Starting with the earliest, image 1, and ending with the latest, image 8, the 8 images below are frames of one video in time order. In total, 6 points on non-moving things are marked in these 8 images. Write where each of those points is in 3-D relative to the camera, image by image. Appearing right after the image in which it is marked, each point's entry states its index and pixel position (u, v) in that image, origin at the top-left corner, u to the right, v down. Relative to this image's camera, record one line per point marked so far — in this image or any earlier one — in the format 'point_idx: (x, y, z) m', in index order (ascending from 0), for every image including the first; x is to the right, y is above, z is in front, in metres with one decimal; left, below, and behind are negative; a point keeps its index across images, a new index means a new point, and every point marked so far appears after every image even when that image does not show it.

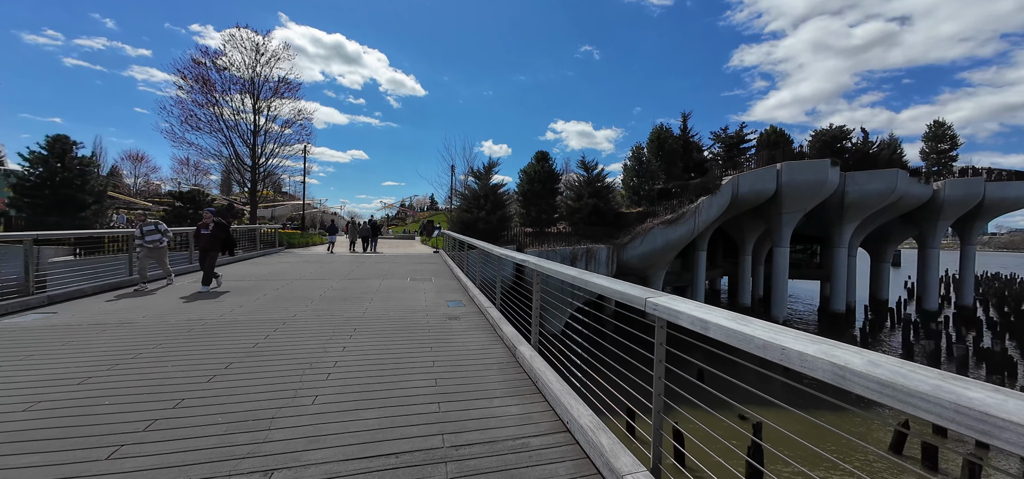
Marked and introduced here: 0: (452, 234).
0: (-2.3, +0.2, +13.4) m
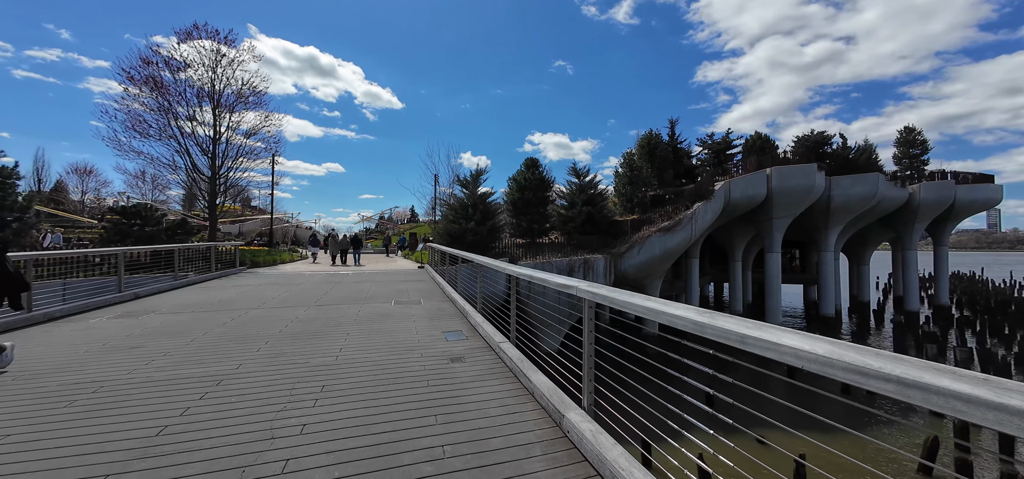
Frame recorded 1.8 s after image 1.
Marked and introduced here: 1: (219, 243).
0: (-2.6, -0.3, +12.0) m
1: (-10.8, -0.1, +12.6) m
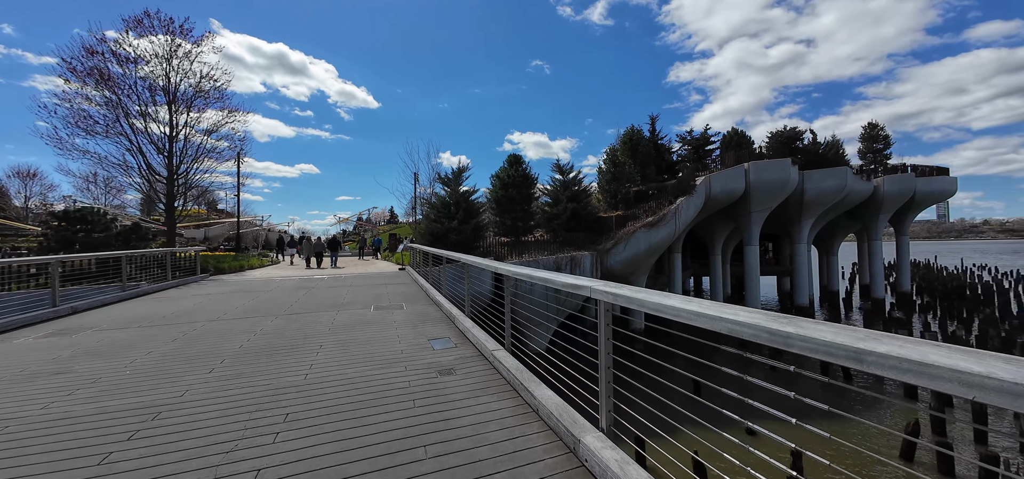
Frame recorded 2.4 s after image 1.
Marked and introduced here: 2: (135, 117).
0: (-3.0, -0.3, +11.4) m
1: (-11.3, -0.3, +11.6) m
2: (-19.5, +6.3, +17.5) m
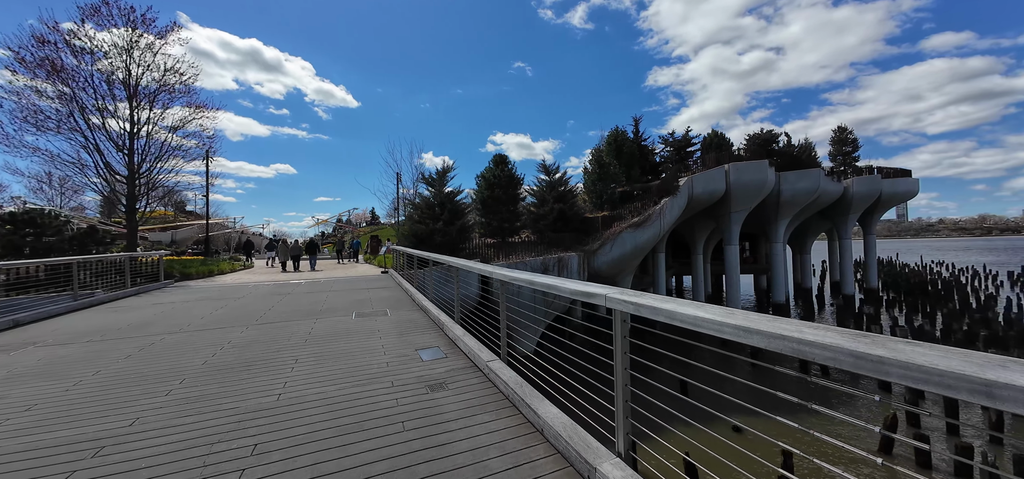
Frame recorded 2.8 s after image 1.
0: (-3.4, -0.4, +11.0) m
1: (-11.7, -0.4, +10.7) m
2: (-20.2, +6.1, +16.3) m
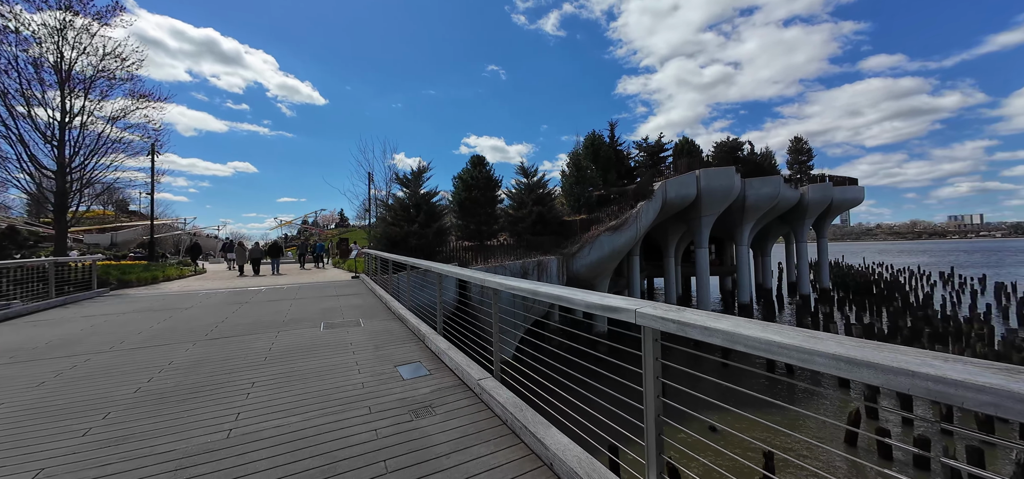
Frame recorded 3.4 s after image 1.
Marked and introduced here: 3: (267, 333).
0: (-4.0, -0.5, +10.3) m
1: (-12.3, -0.5, +9.4) m
2: (-21.1, +6.0, +14.4) m
3: (-4.1, -1.6, +5.7) m
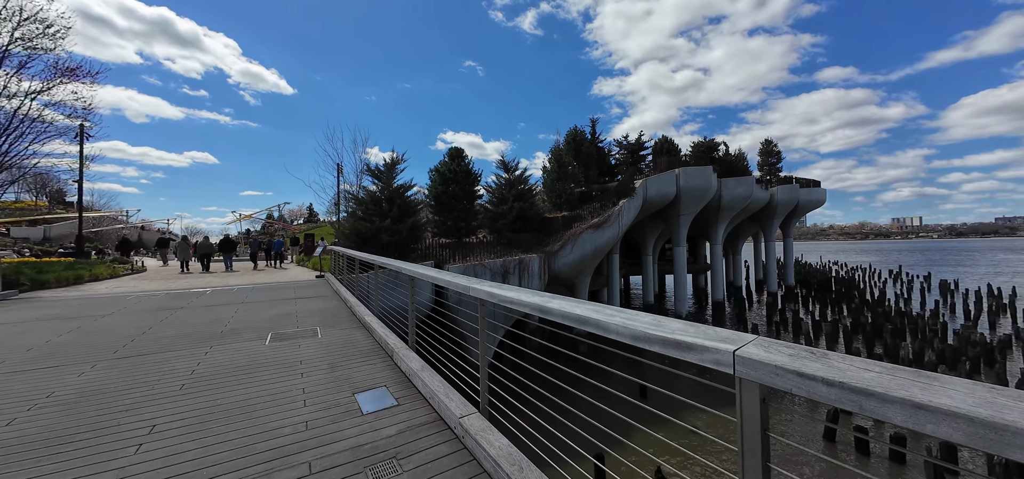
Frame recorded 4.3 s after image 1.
0: (-4.6, -0.3, +9.3) m
1: (-12.7, -0.3, +7.8) m
2: (-21.9, +6.3, +12.1) m
3: (-4.3, -1.5, +4.7) m
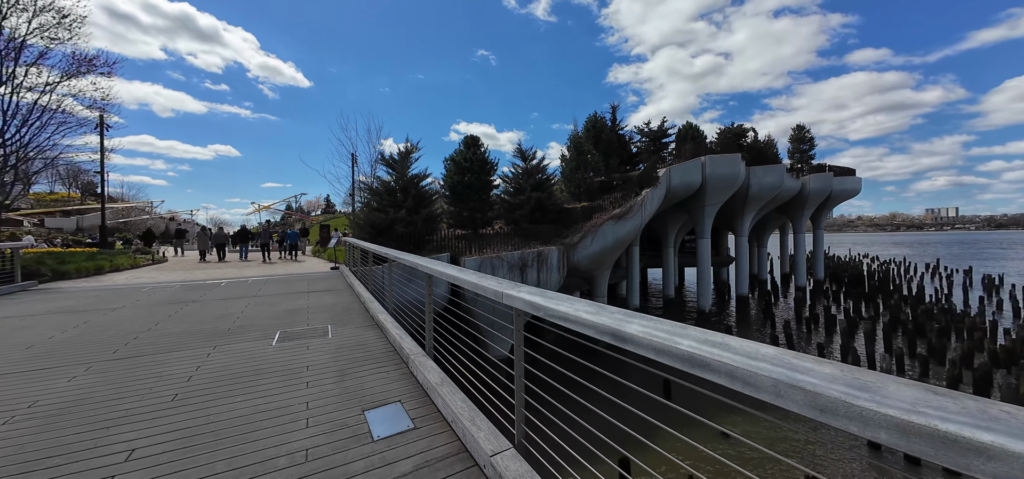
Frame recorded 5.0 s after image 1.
0: (-4.0, -0.1, +8.9) m
1: (-12.3, -0.1, +7.8) m
2: (-21.2, +6.6, +12.3) m
3: (-3.9, -1.4, +4.3) m
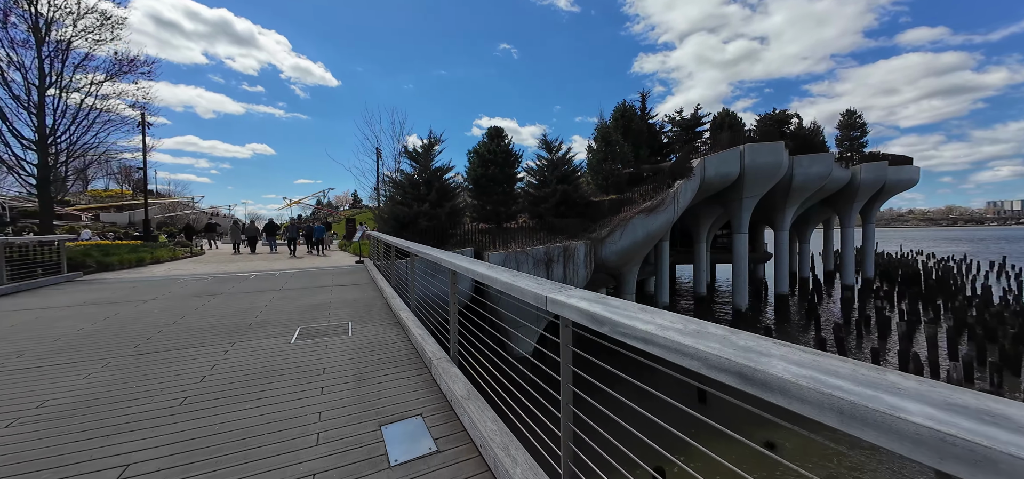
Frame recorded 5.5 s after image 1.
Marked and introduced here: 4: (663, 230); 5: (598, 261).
0: (-3.3, 0.0, +8.8) m
1: (-11.6, +0.1, +8.2) m
2: (-20.2, +6.9, +13.1) m
3: (-3.6, -1.3, +4.2) m
4: (+7.0, +0.4, +15.6) m
5: (+3.9, -1.0, +15.4) m
